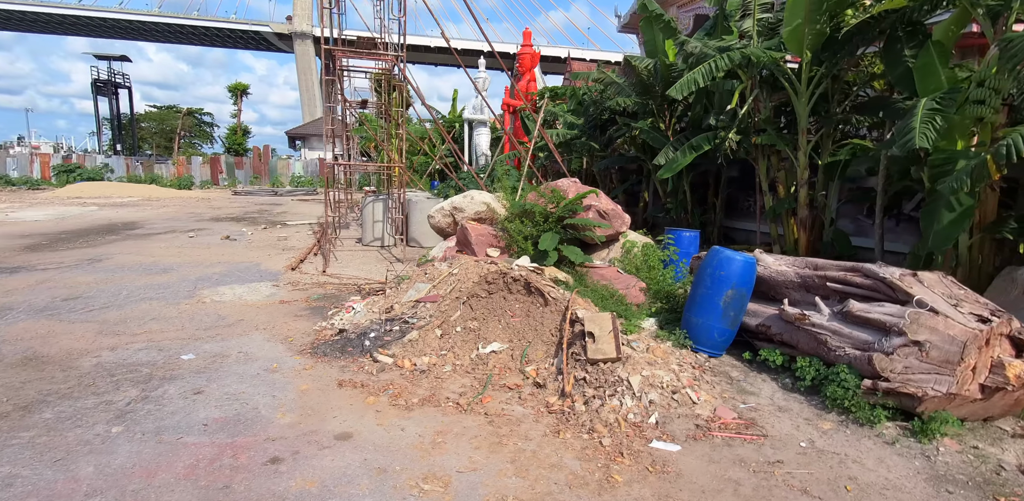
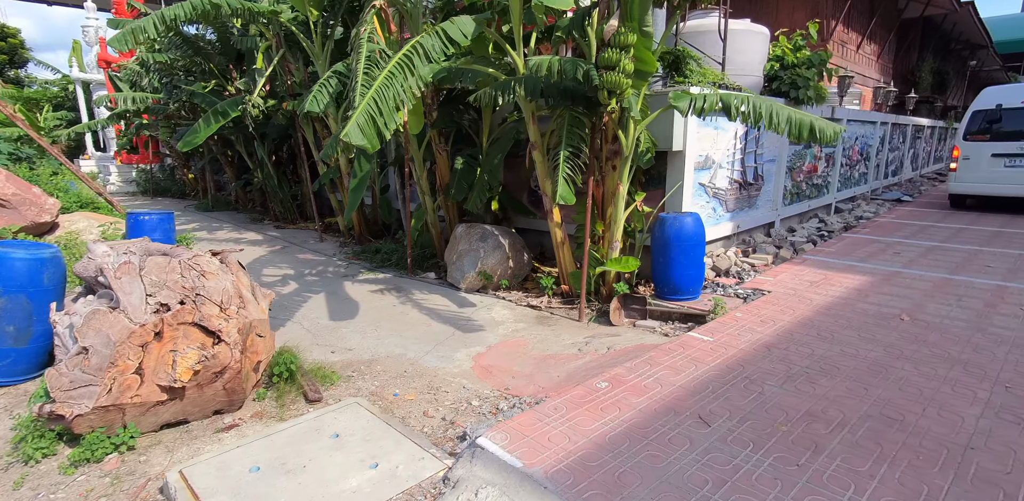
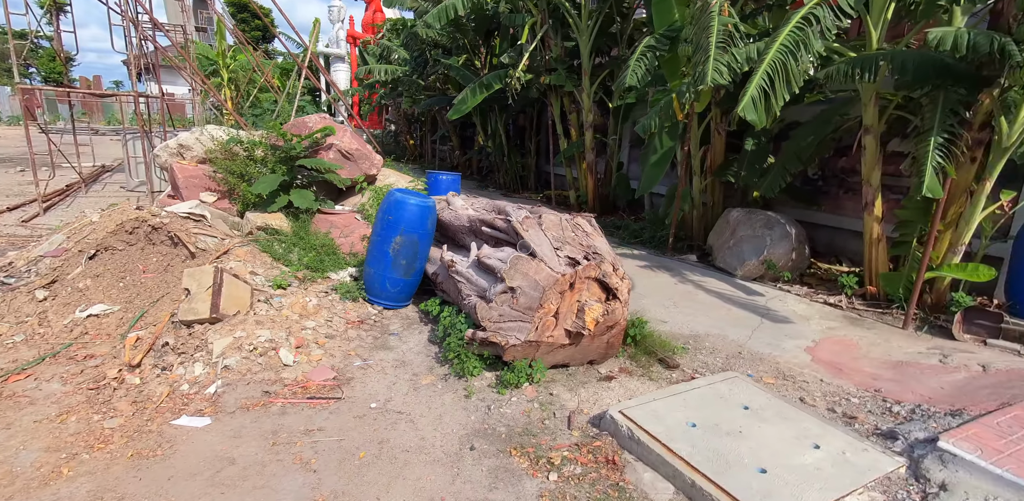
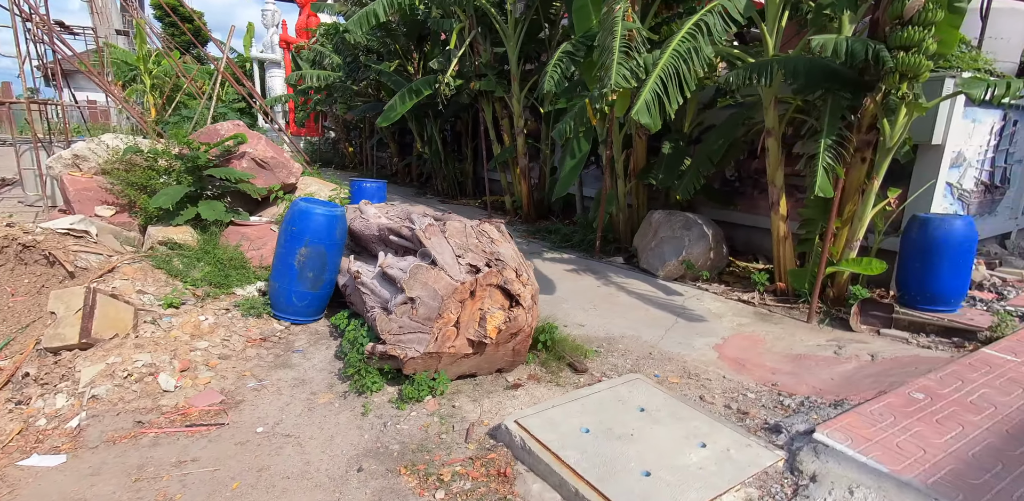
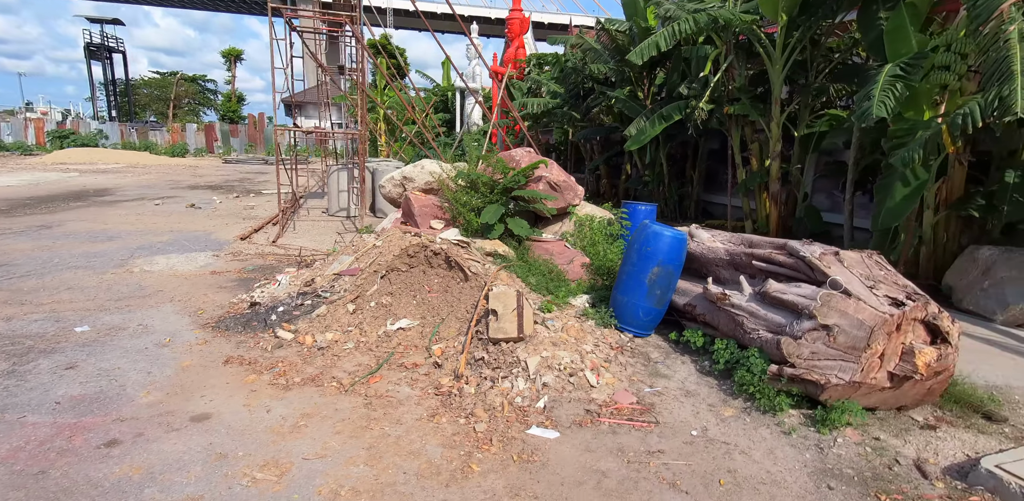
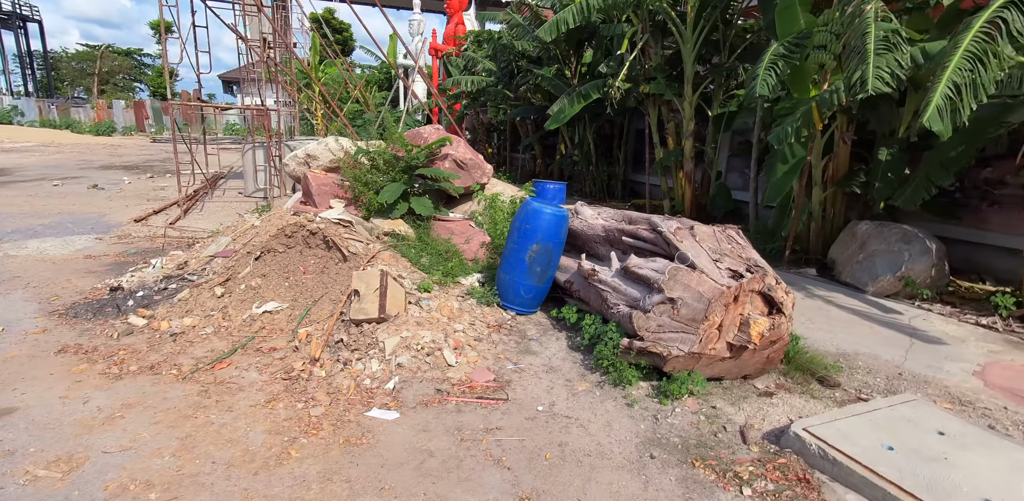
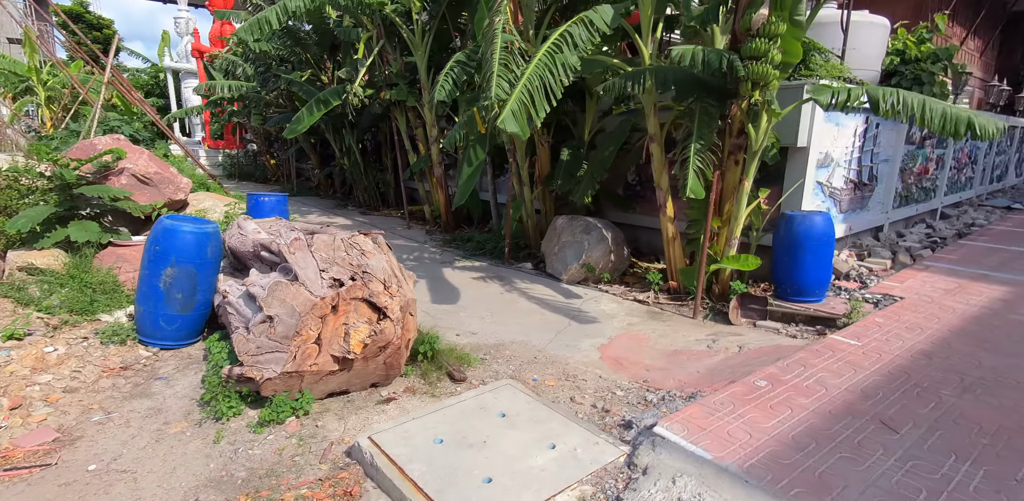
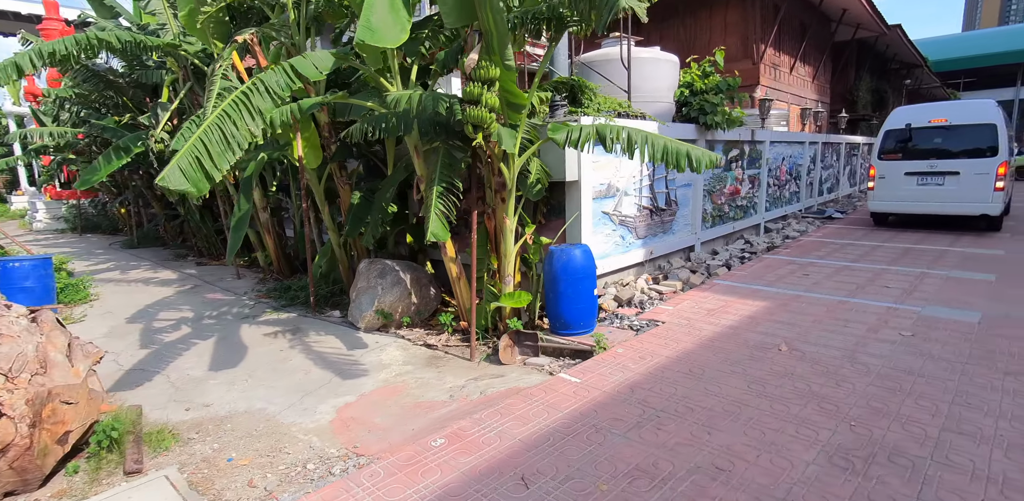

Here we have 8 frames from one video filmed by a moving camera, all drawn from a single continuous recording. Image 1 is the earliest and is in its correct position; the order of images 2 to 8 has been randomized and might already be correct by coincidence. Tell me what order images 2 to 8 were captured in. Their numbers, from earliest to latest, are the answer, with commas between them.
5, 6, 3, 4, 7, 2, 8
